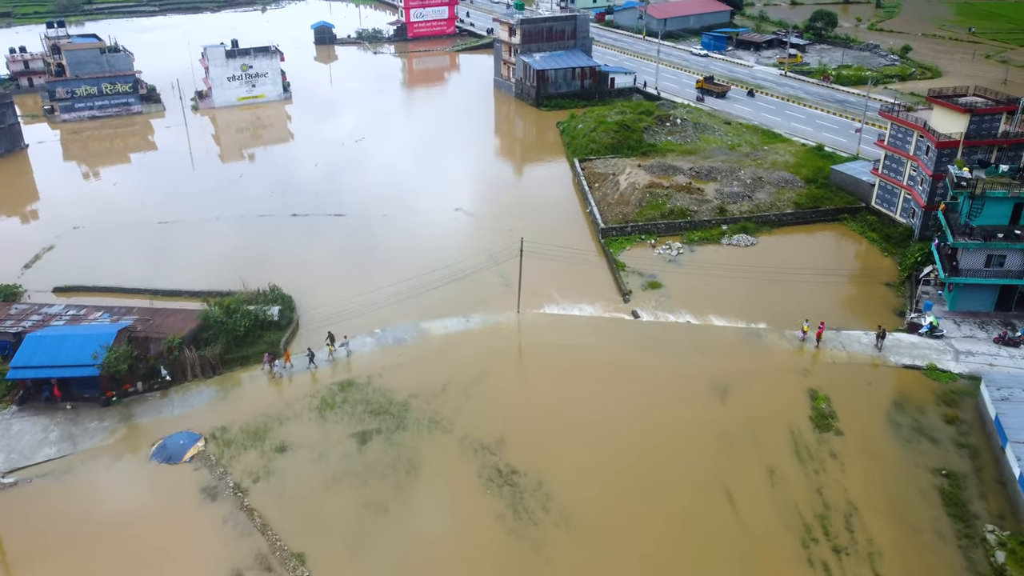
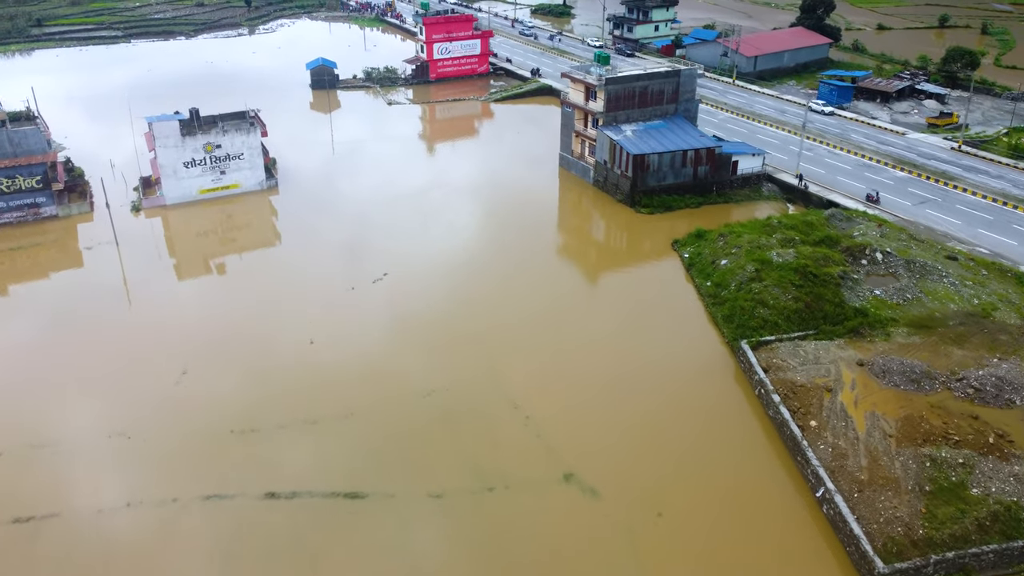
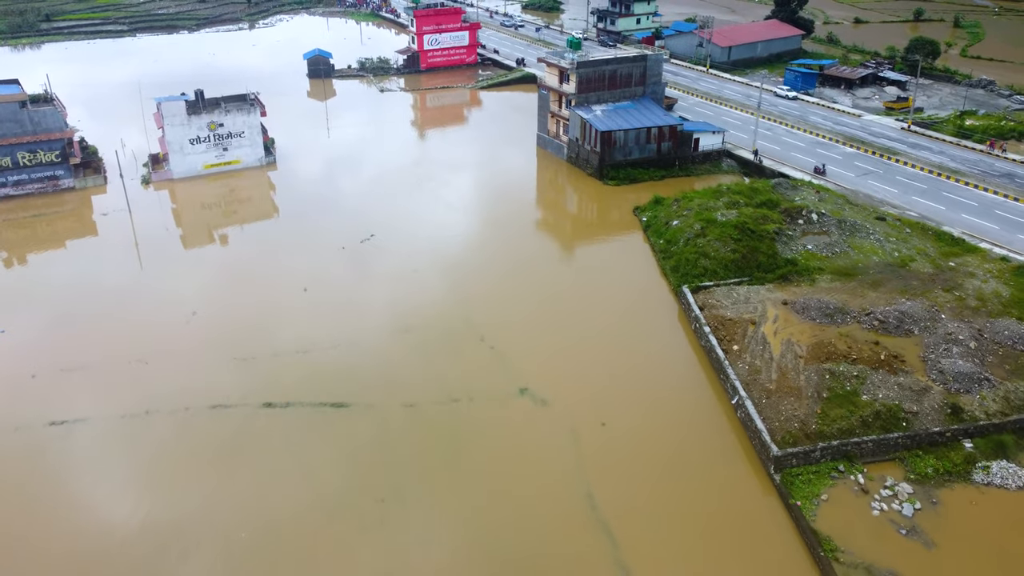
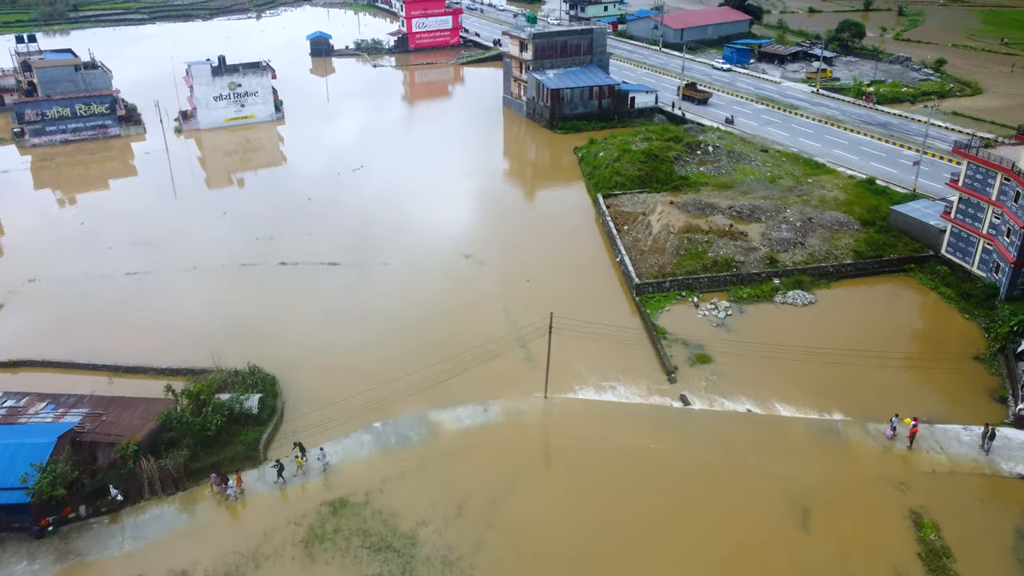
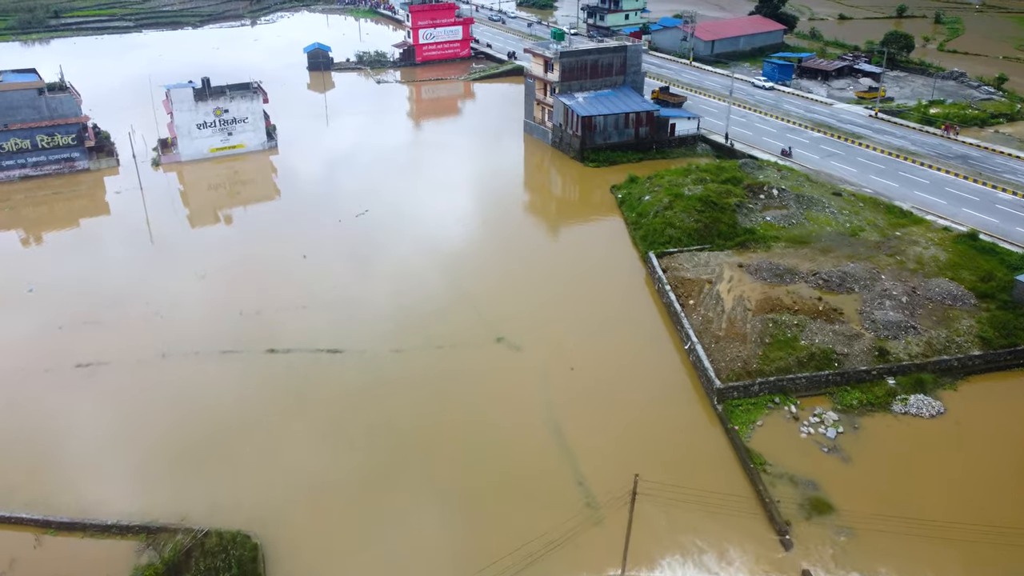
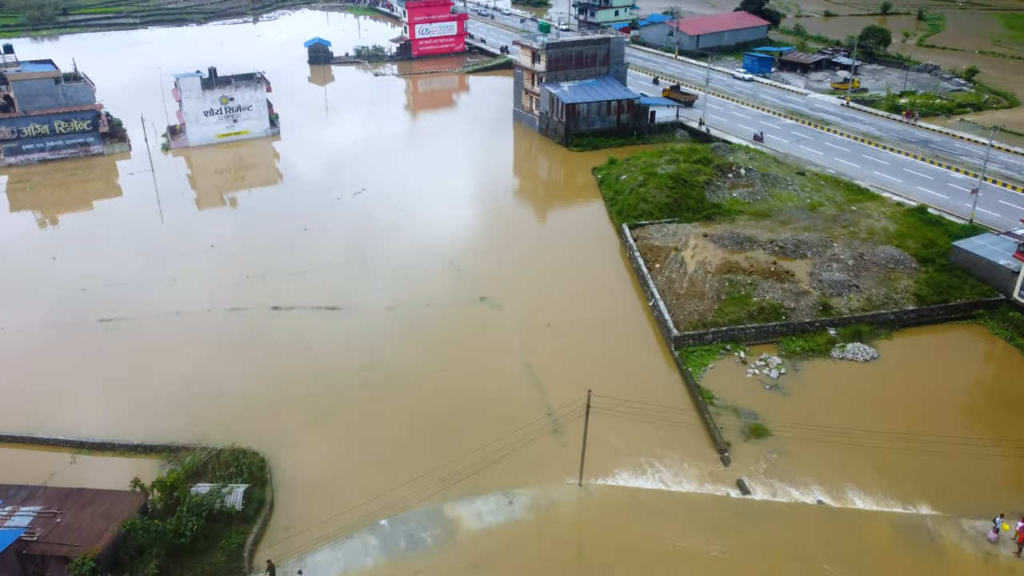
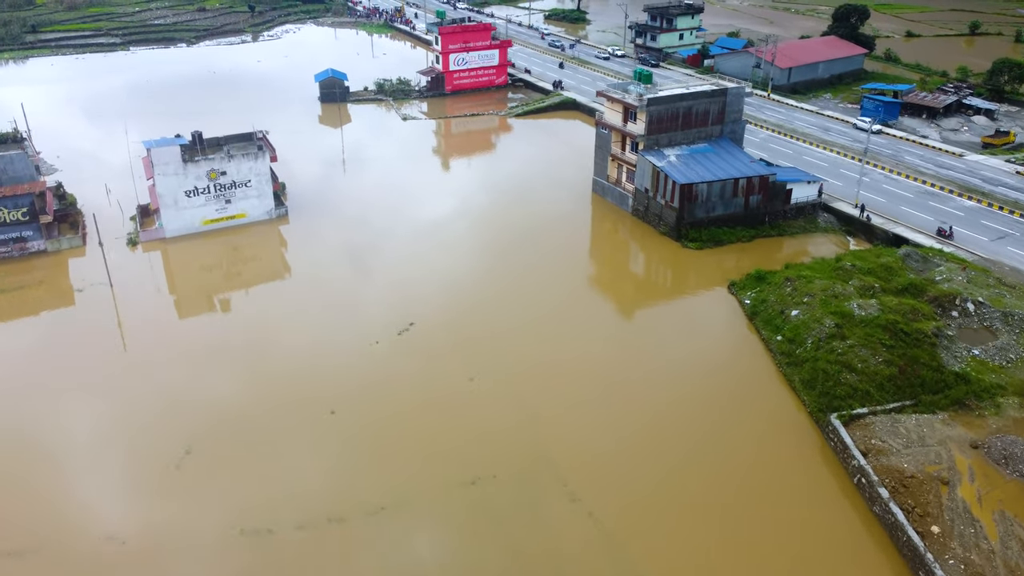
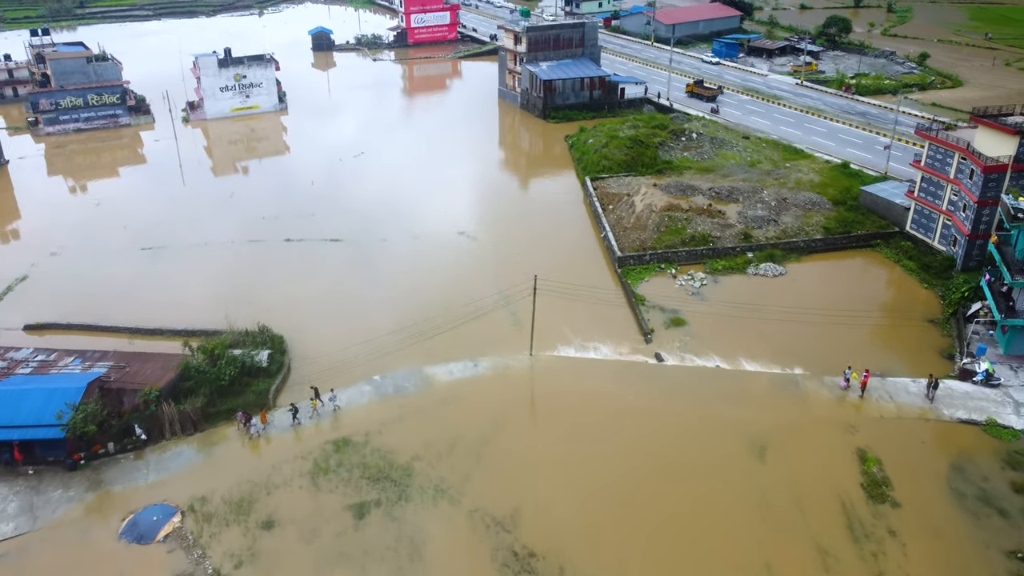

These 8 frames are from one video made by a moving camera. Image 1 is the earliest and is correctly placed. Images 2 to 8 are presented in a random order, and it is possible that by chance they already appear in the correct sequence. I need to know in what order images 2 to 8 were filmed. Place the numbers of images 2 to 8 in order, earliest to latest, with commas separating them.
8, 4, 6, 5, 3, 2, 7
